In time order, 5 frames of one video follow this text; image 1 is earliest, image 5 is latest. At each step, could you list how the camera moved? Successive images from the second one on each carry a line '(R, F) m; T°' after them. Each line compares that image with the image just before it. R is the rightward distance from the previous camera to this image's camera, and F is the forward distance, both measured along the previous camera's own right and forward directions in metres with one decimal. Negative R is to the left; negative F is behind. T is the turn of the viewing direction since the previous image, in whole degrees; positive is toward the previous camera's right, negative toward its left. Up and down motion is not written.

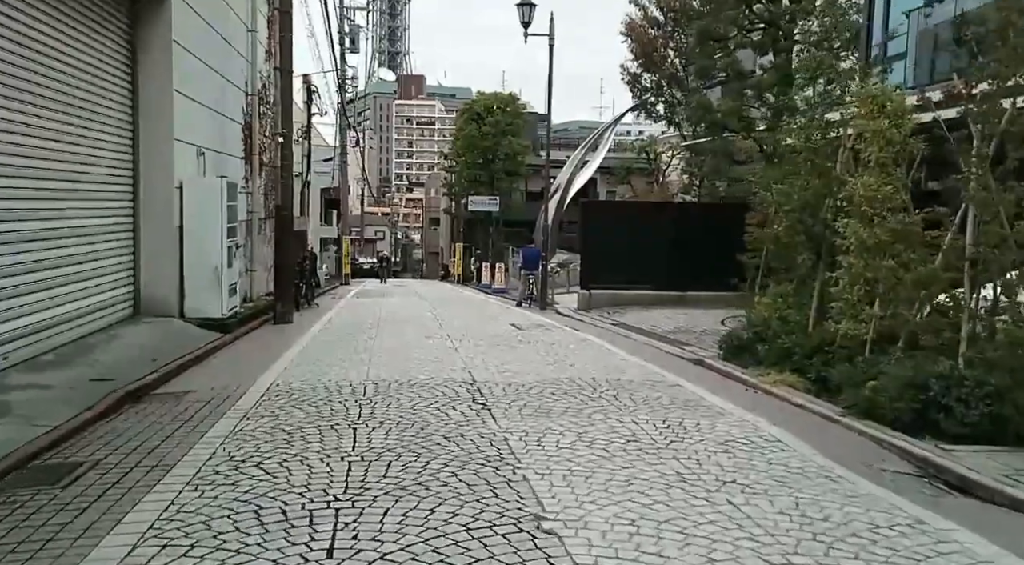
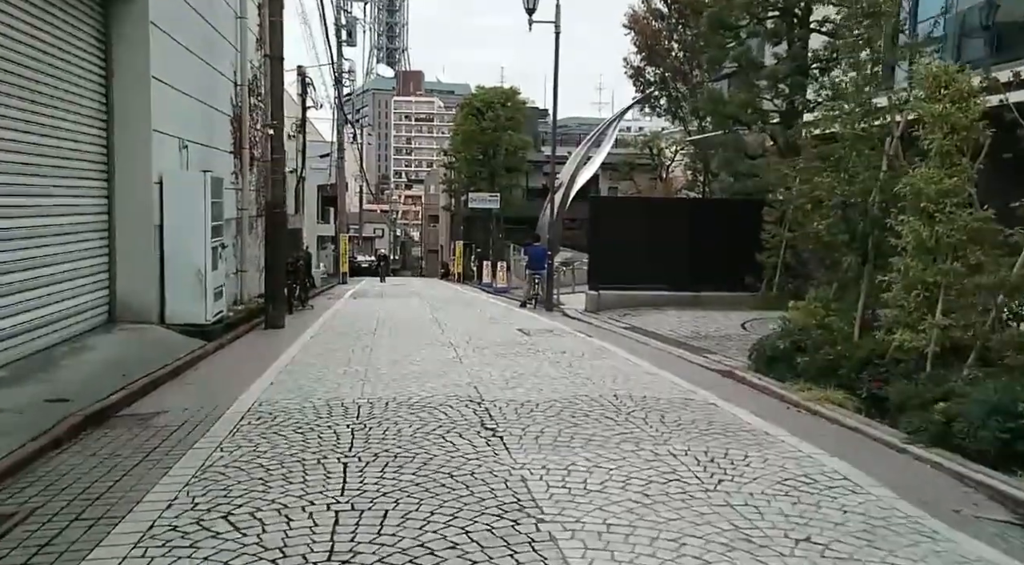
(-0.1, +1.0) m; 0°
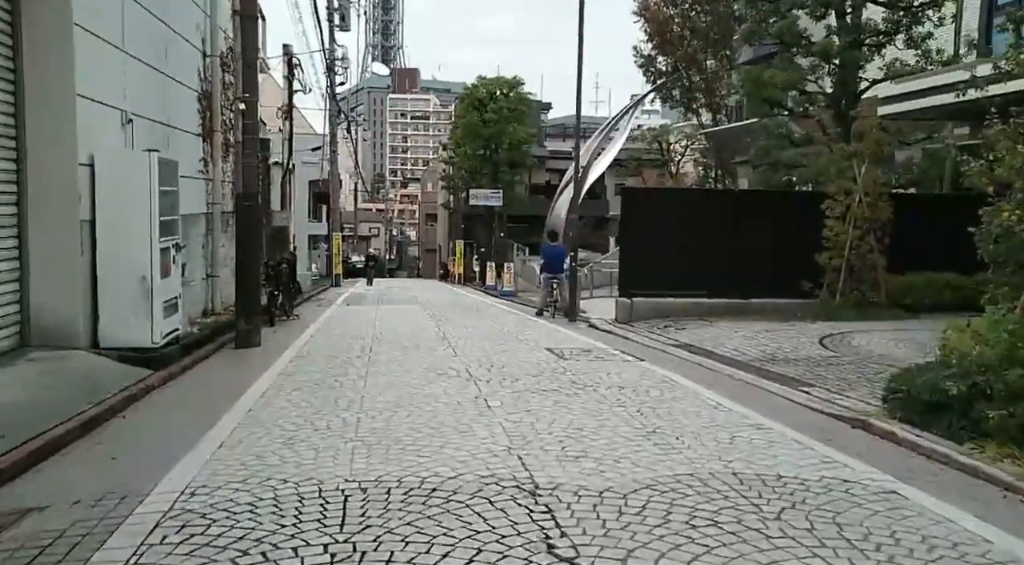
(-0.5, +2.8) m; 0°
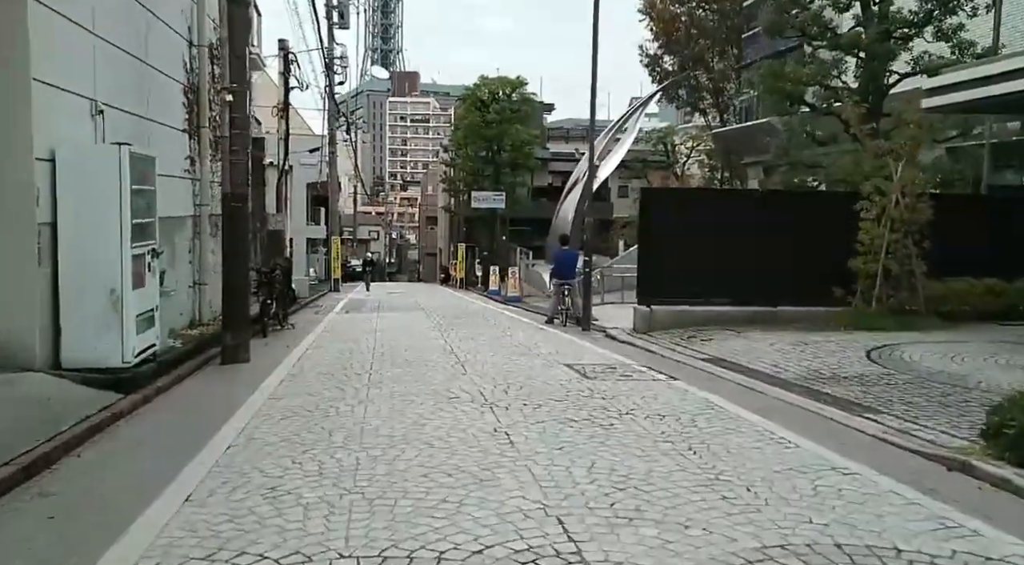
(-0.2, +1.2) m; 0°
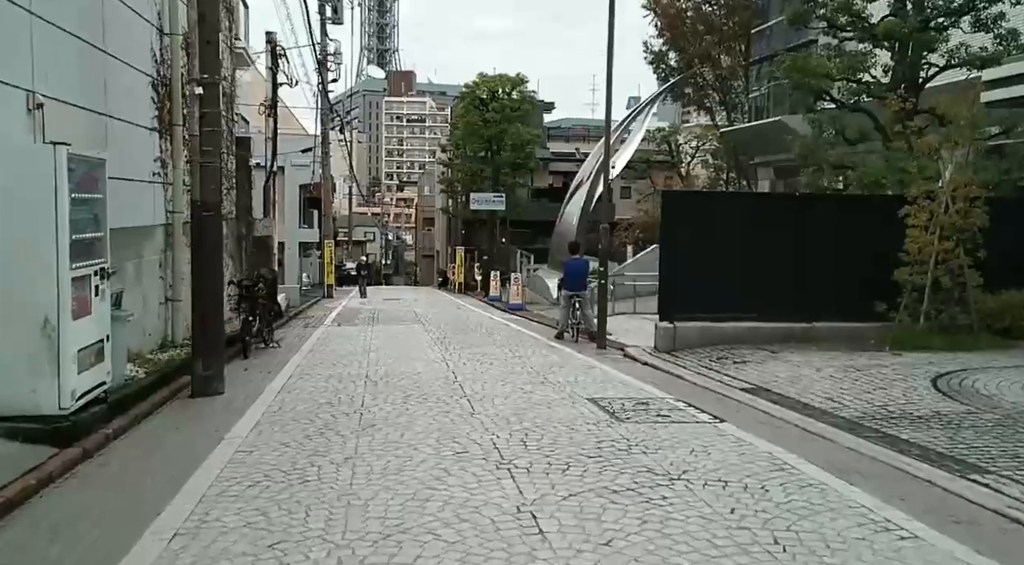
(-0.2, +1.5) m; 0°
